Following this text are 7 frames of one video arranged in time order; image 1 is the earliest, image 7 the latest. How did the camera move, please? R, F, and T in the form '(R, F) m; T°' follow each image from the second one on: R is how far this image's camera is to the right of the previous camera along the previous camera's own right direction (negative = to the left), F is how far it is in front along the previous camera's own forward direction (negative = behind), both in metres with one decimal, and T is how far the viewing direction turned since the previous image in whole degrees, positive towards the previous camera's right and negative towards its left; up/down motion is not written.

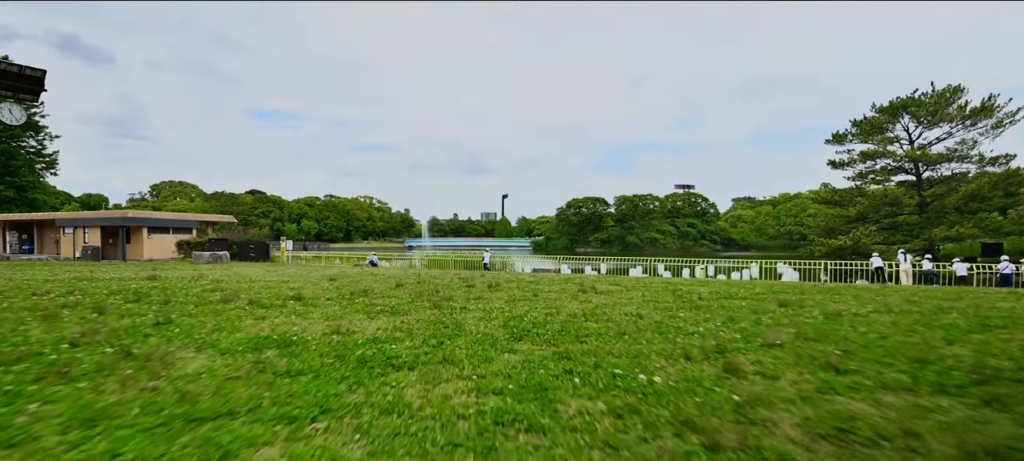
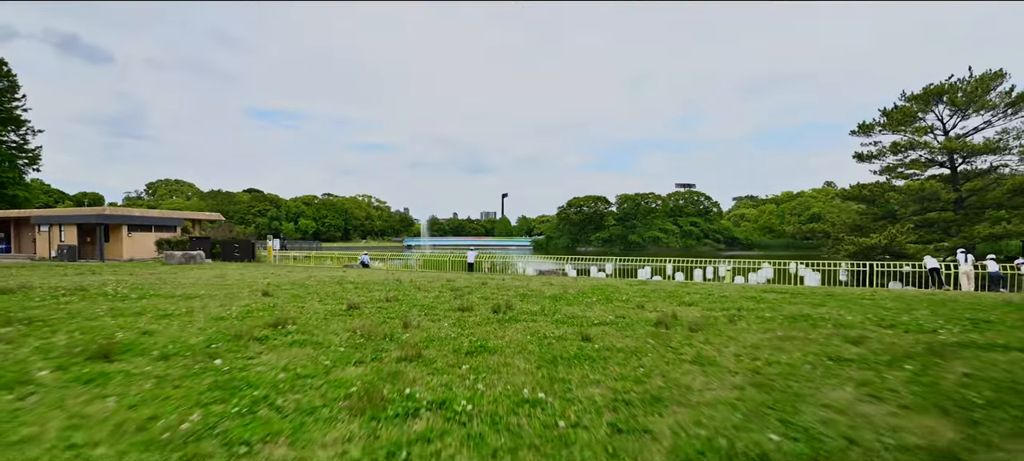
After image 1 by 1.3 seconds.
(-0.2, +2.4) m; 0°
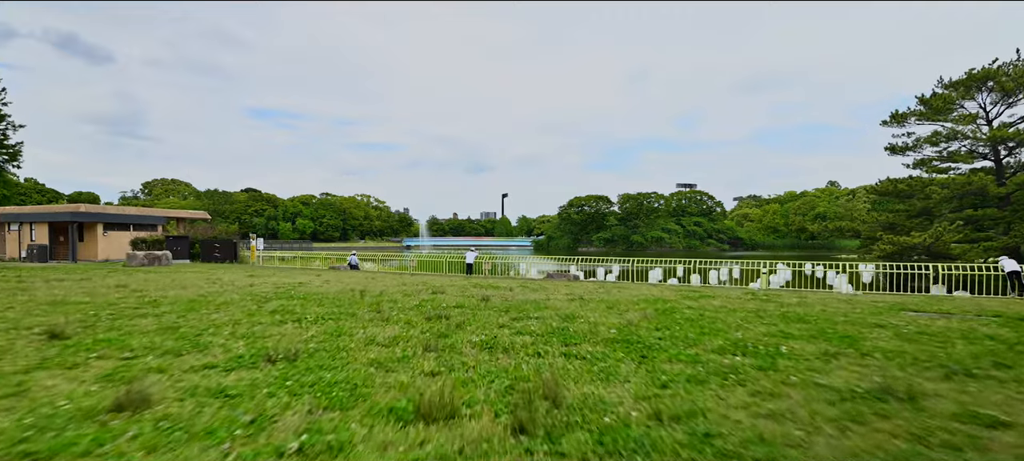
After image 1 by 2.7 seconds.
(-0.2, +2.6) m; 0°
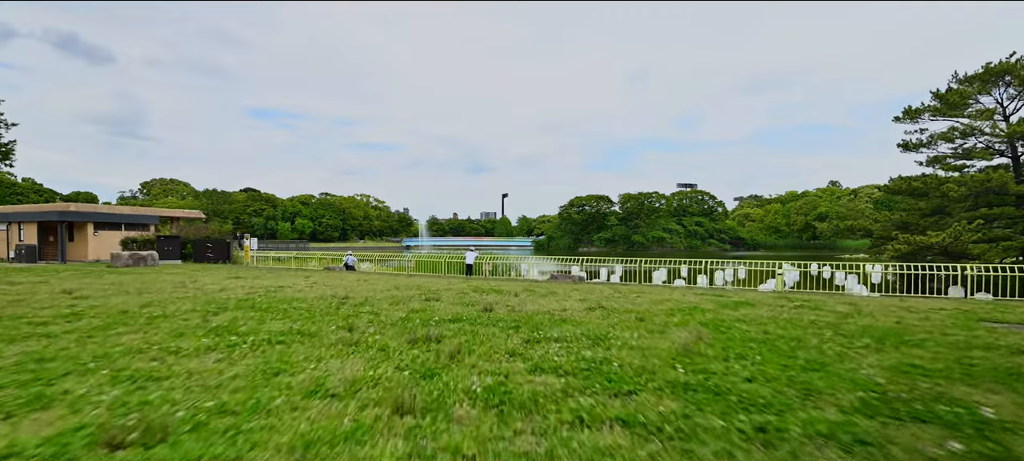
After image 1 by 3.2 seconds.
(-0.1, +0.9) m; 0°
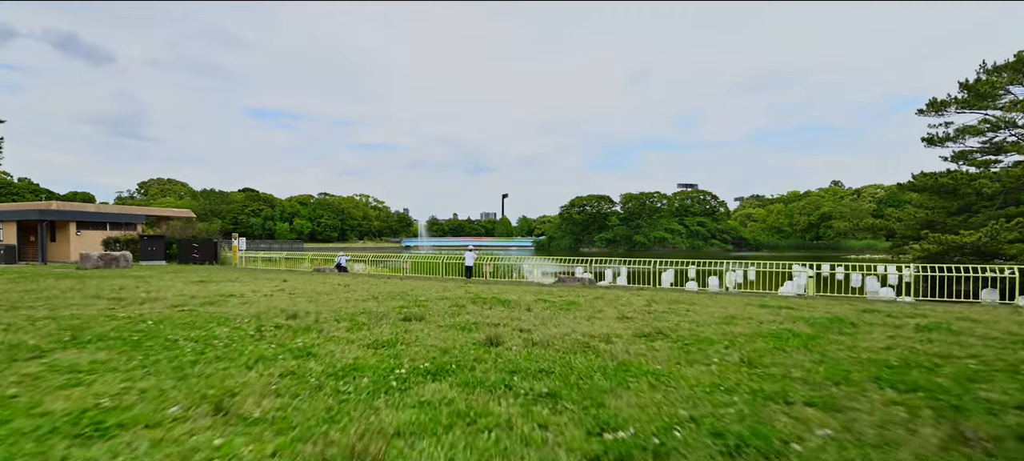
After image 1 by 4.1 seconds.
(-0.1, +1.6) m; 0°
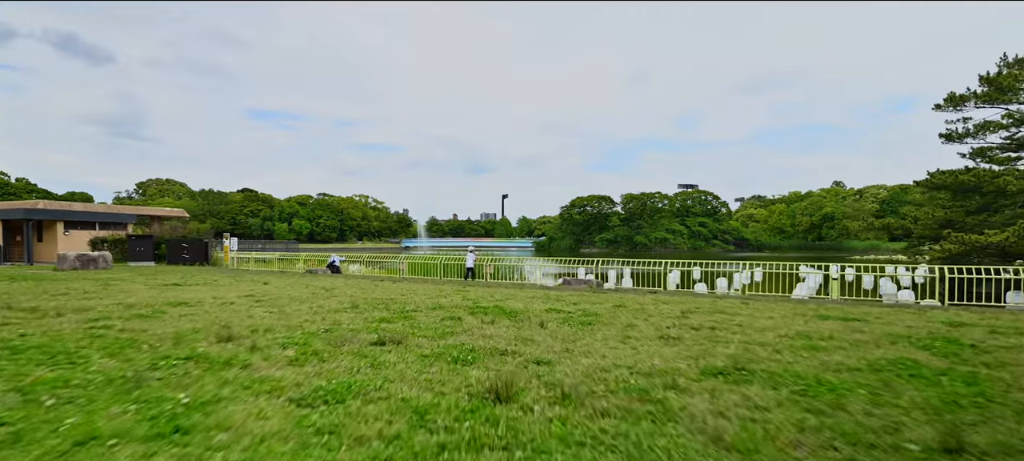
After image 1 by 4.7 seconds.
(-0.1, +1.0) m; 0°
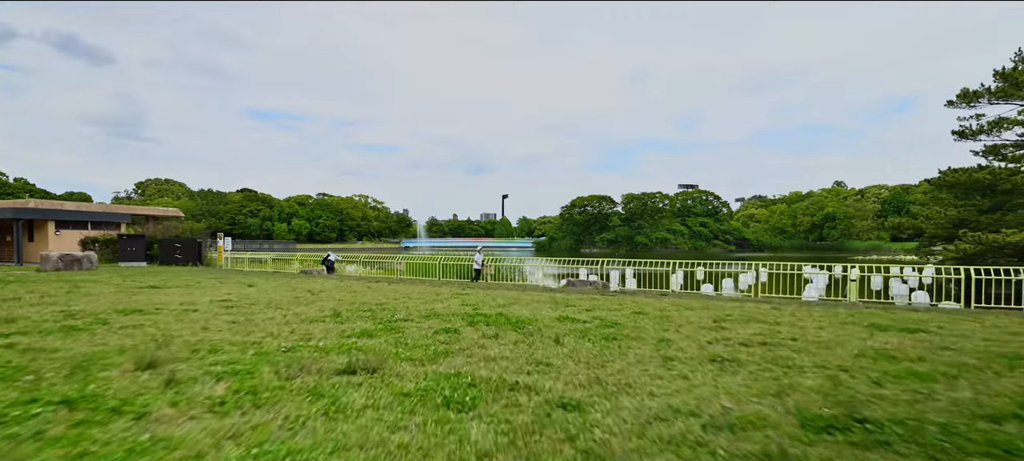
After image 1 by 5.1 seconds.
(-0.1, +0.7) m; 0°
